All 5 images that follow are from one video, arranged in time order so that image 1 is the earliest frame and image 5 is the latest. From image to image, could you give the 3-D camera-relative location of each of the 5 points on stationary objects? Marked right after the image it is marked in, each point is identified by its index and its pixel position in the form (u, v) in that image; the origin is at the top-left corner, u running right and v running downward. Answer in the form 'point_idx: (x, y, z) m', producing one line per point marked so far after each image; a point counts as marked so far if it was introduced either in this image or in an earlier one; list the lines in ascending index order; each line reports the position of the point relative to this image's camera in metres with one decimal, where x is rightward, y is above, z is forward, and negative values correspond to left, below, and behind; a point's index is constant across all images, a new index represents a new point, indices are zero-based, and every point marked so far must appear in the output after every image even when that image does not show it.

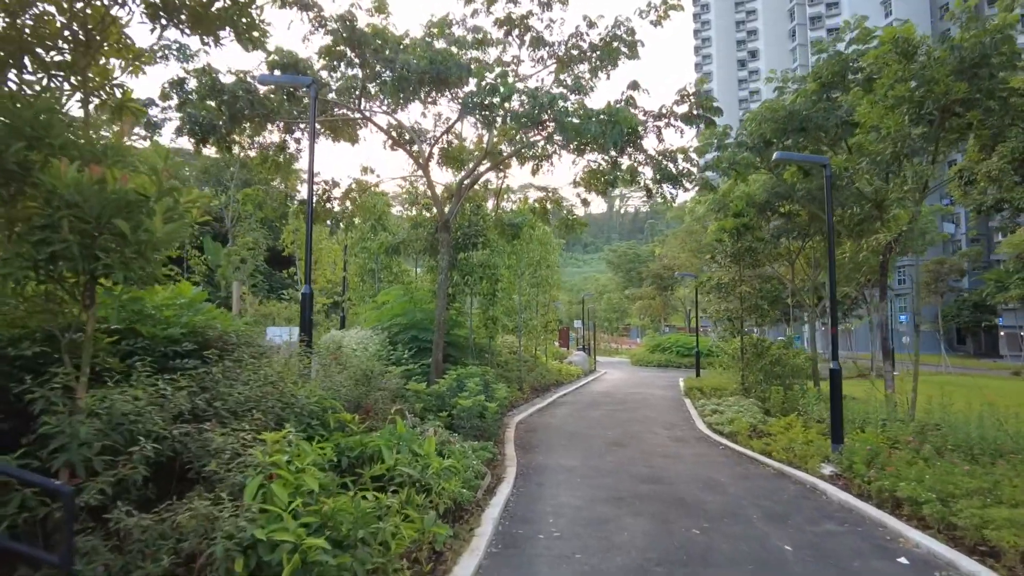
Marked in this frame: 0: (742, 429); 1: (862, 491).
0: (+4.2, -2.6, +11.9) m
1: (+4.0, -2.3, +7.5) m
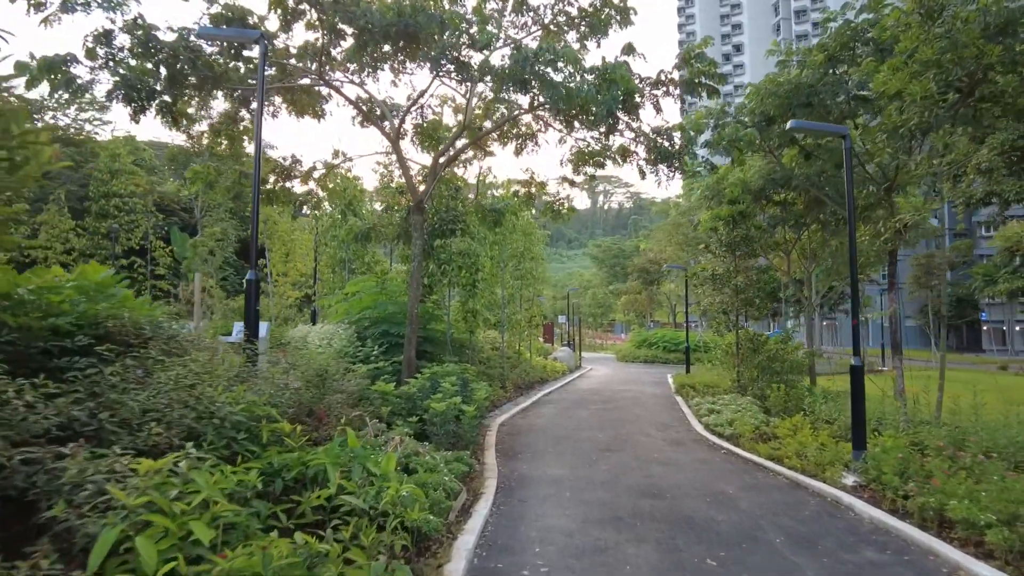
0: (+3.9, -2.4, +10.9) m
1: (+3.8, -2.2, +6.5) m
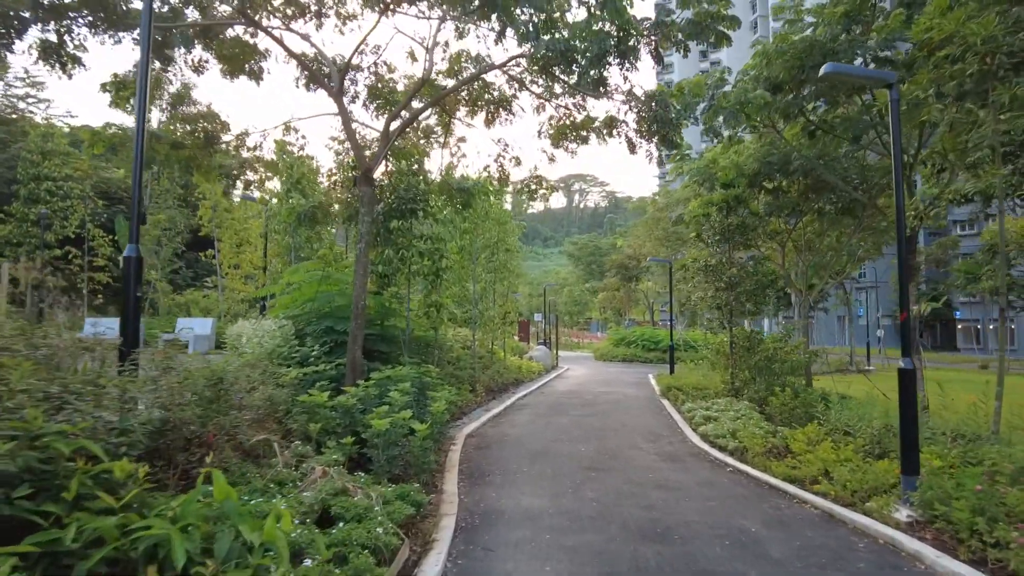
0: (+3.4, -2.2, +9.3) m
1: (+3.5, -2.0, +4.9) m
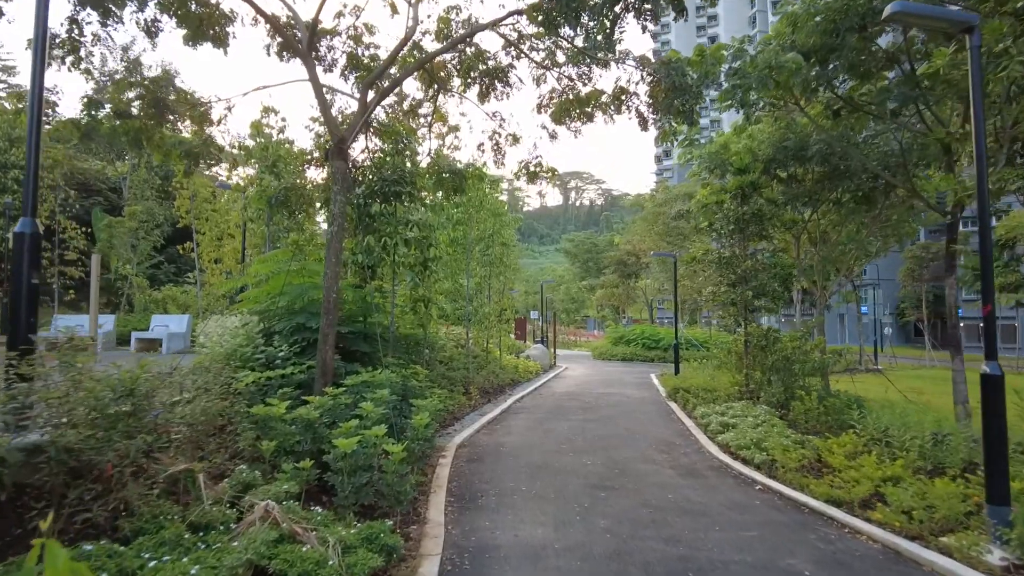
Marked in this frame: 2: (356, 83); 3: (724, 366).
0: (+3.4, -2.1, +8.2) m
1: (+3.5, -1.9, +3.7) m
2: (-2.2, +3.0, +9.3) m
3: (+5.1, -1.9, +15.8) m
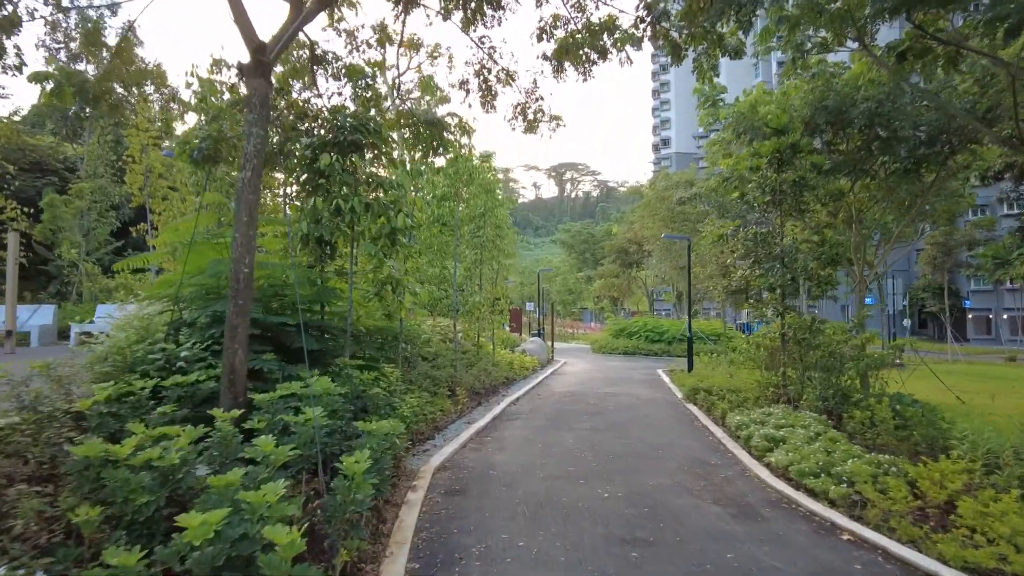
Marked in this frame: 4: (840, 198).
0: (+3.3, -1.9, +6.0) m
1: (+3.5, -1.7, +1.6) m
2: (-2.3, +3.2, +7.1) m
3: (+5.0, -1.6, +13.7) m
4: (+6.7, +1.8, +13.2) m
